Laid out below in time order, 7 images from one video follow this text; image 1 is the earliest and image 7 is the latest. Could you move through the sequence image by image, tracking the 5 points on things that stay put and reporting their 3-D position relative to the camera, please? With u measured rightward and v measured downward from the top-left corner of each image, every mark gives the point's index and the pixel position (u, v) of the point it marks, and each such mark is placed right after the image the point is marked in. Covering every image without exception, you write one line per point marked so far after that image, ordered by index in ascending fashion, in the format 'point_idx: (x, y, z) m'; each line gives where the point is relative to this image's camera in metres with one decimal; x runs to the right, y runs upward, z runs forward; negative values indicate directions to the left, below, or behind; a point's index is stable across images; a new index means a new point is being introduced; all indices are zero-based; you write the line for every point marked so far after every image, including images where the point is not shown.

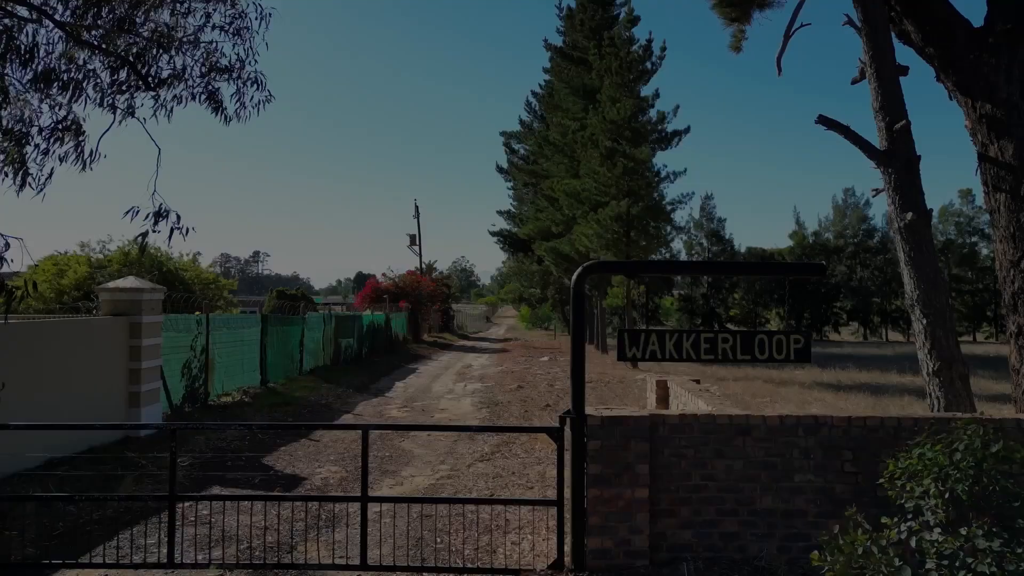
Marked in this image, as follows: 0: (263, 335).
0: (-5.0, -0.9, +13.8) m
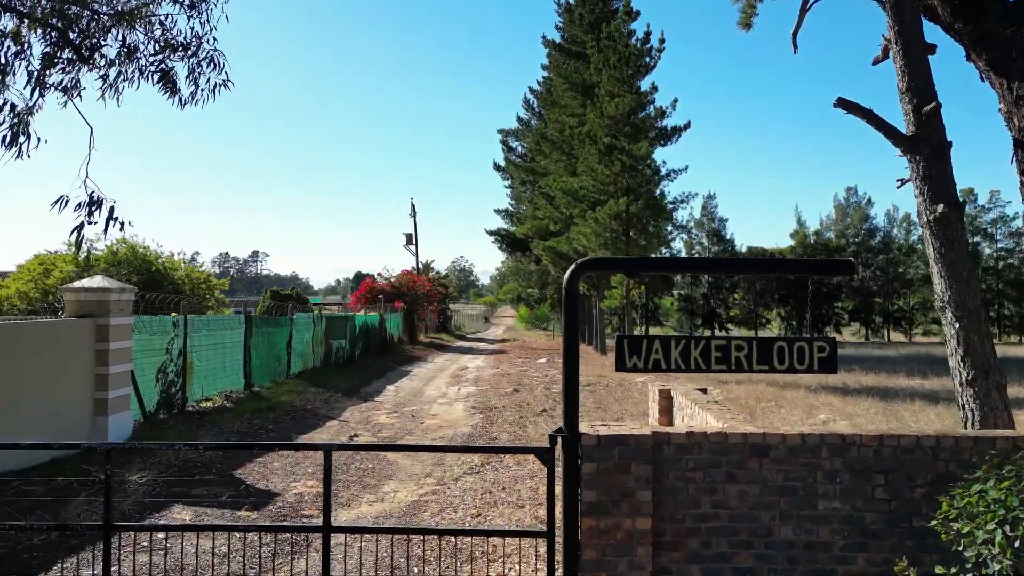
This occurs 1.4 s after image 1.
0: (-5.1, -0.9, +13.3) m
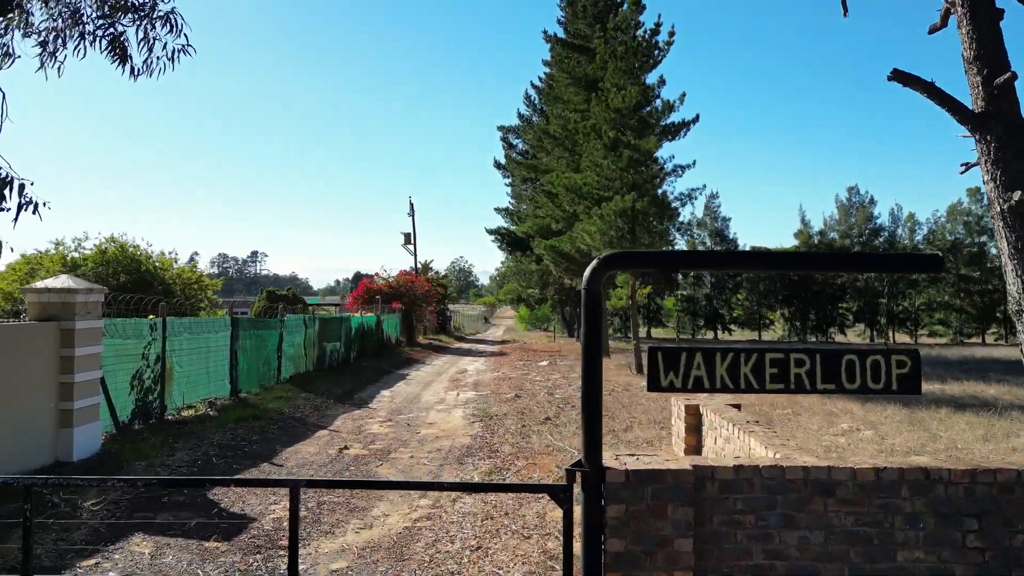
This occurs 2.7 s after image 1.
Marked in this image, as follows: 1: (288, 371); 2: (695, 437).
0: (-5.0, -0.9, +12.5) m
1: (-5.0, -1.9, +15.5) m
2: (+1.6, -1.3, +5.9) m
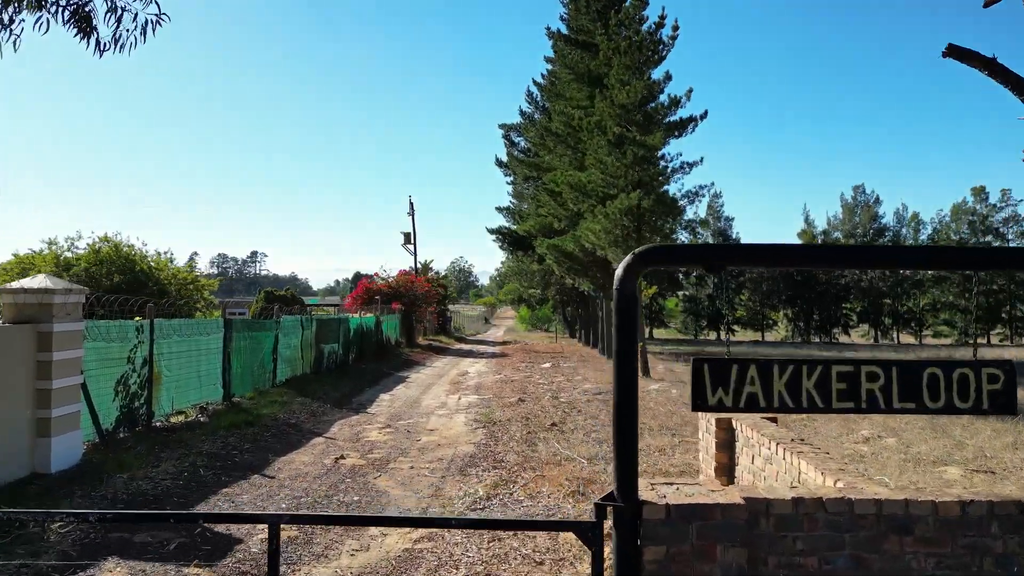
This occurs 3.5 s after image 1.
0: (-5.0, -1.0, +12.1) m
1: (-5.0, -1.9, +15.0) m
2: (+1.7, -1.3, +5.4) m
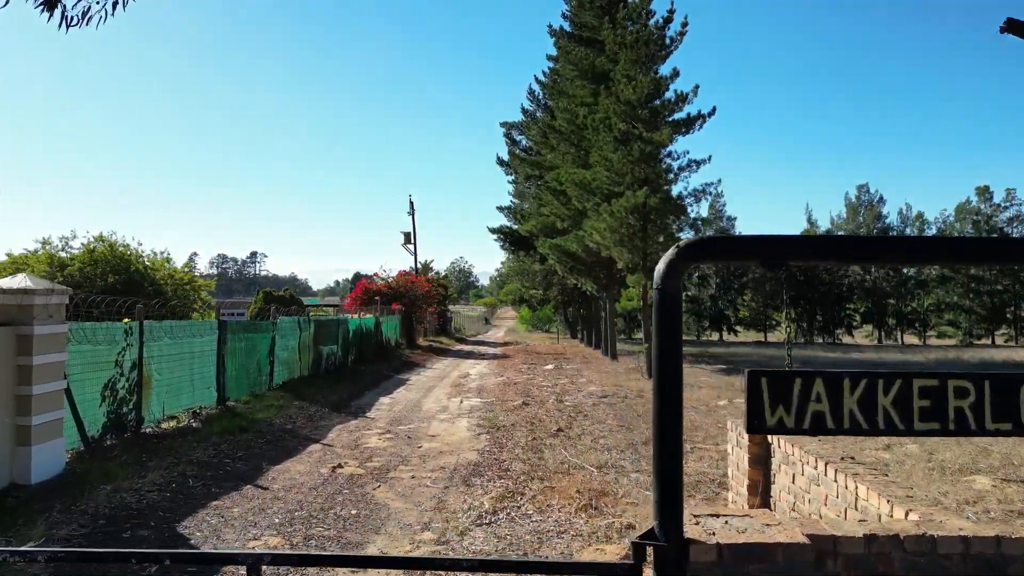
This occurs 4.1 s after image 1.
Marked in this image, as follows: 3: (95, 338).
0: (-4.9, -1.0, +11.6) m
1: (-4.9, -1.9, +14.6) m
2: (+1.7, -1.3, +5.0) m
3: (-5.0, -0.6, +8.2) m
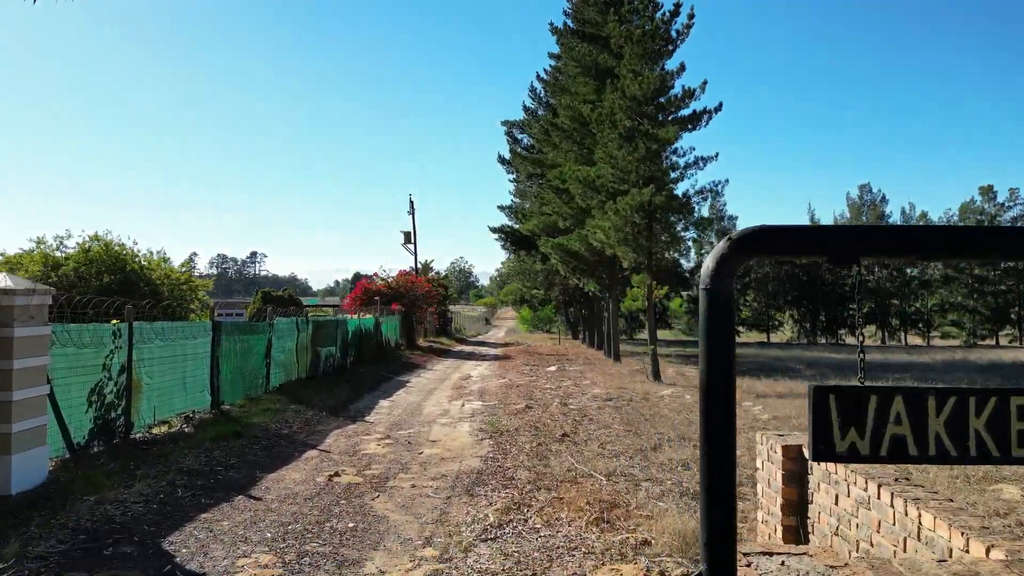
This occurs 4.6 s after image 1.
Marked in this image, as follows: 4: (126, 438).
0: (-4.8, -1.0, +11.3) m
1: (-4.8, -1.9, +14.3) m
2: (+1.8, -1.3, +4.7) m
3: (-4.9, -0.6, +7.9) m
4: (-4.9, -1.9, +8.7) m
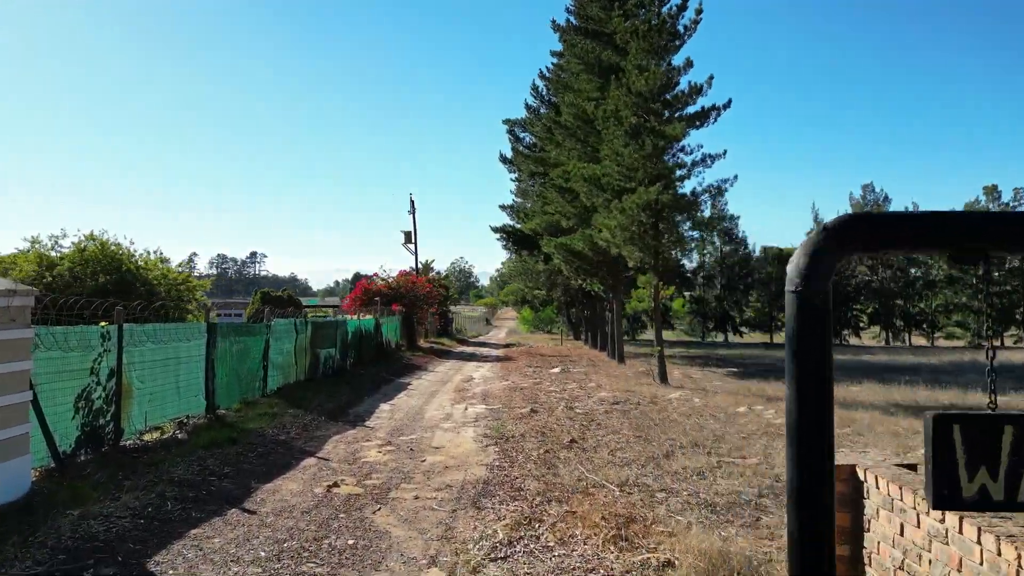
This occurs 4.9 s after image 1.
0: (-4.8, -1.0, +10.9) m
1: (-4.7, -1.9, +13.9) m
2: (+1.9, -1.3, +4.3) m
3: (-4.8, -0.6, +7.5) m
4: (-4.8, -1.9, +8.3) m
